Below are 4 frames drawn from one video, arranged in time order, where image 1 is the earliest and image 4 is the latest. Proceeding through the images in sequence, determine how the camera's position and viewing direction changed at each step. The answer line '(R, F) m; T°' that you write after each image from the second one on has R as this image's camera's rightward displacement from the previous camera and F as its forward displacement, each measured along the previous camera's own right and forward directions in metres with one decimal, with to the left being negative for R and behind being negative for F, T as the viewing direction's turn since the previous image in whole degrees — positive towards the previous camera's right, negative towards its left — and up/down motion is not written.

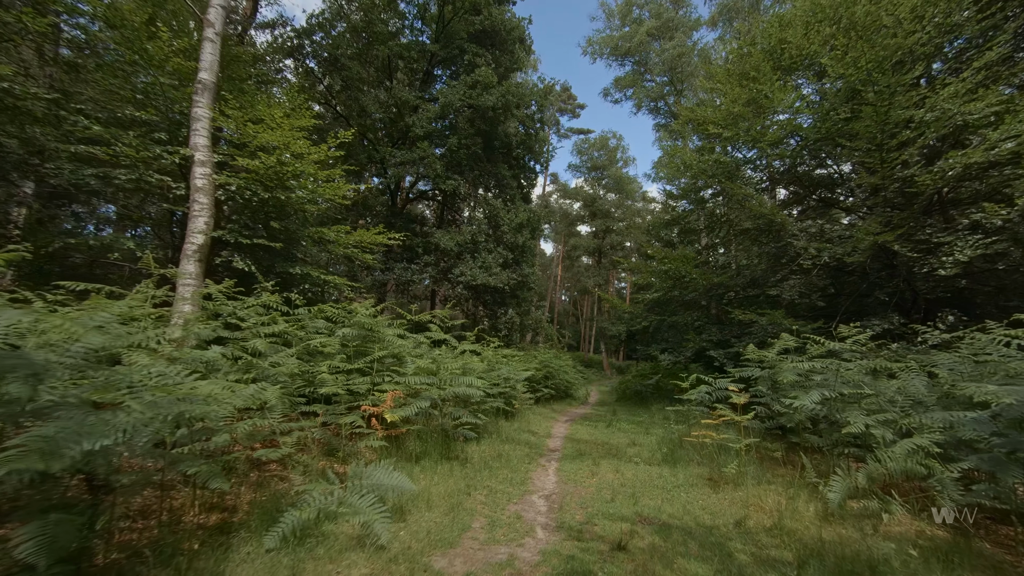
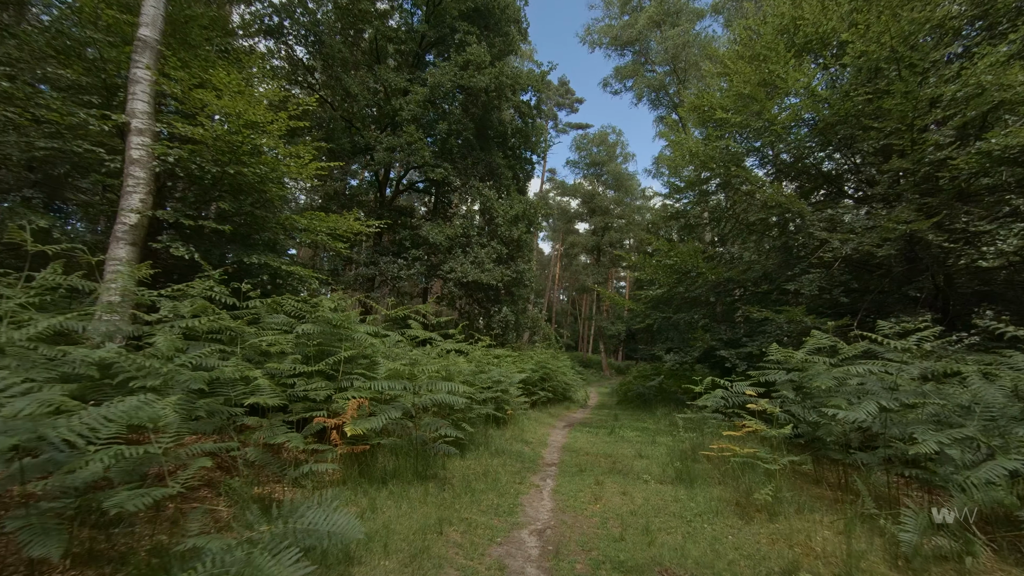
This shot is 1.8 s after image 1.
(+0.1, +0.9) m; 0°
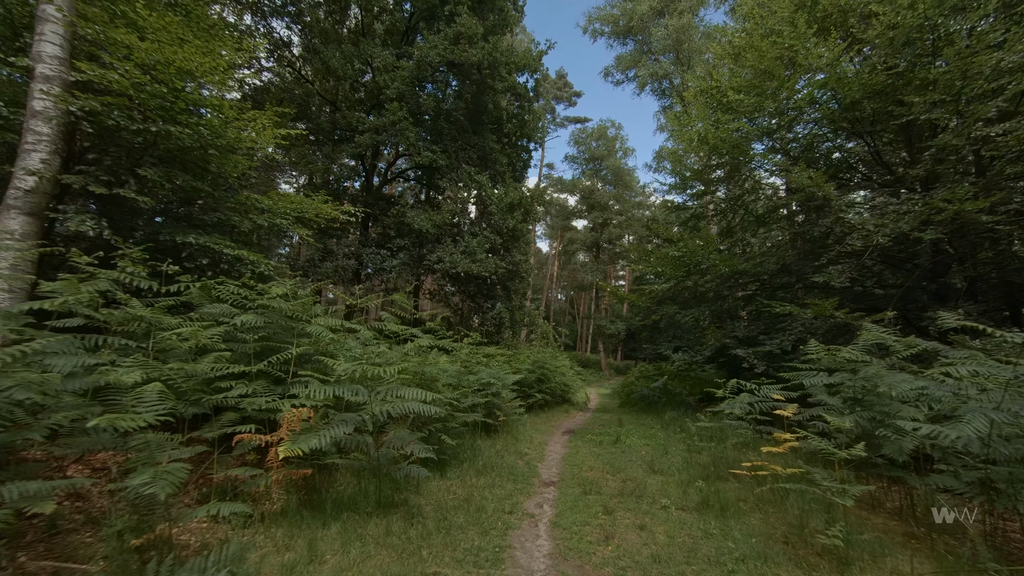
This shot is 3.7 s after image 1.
(+0.1, +1.0) m; 0°
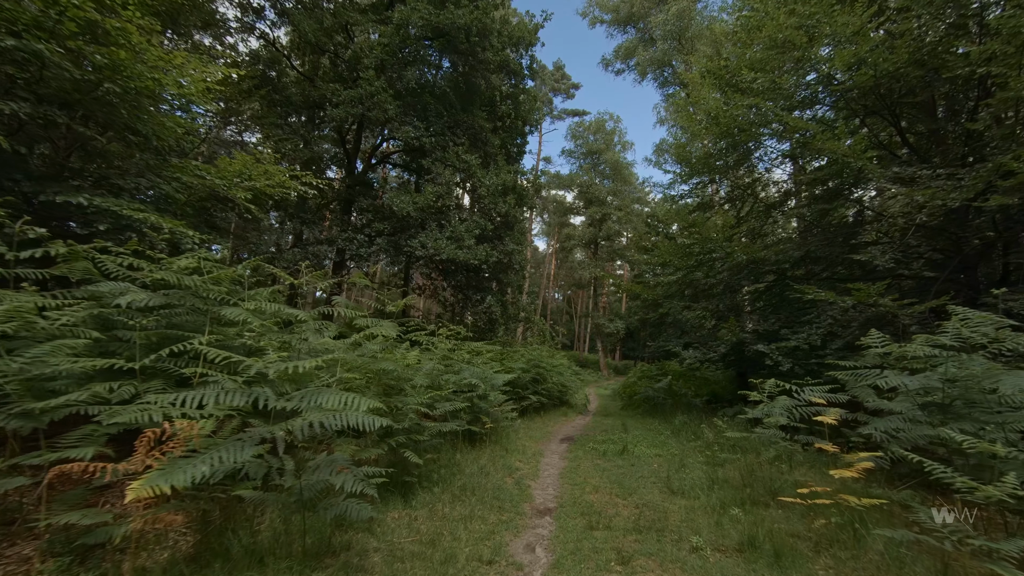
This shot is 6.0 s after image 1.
(+0.1, +1.1) m; 0°
